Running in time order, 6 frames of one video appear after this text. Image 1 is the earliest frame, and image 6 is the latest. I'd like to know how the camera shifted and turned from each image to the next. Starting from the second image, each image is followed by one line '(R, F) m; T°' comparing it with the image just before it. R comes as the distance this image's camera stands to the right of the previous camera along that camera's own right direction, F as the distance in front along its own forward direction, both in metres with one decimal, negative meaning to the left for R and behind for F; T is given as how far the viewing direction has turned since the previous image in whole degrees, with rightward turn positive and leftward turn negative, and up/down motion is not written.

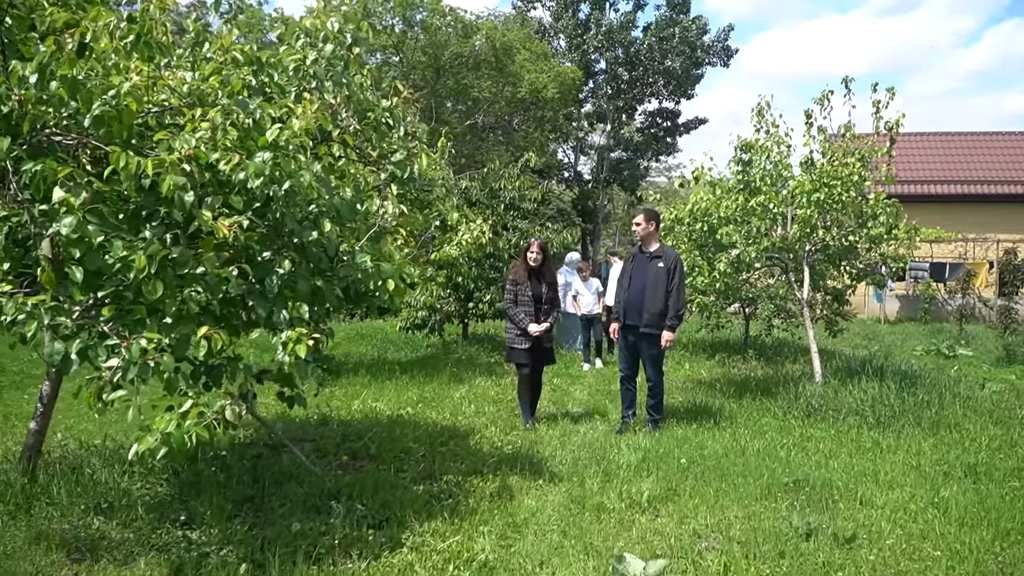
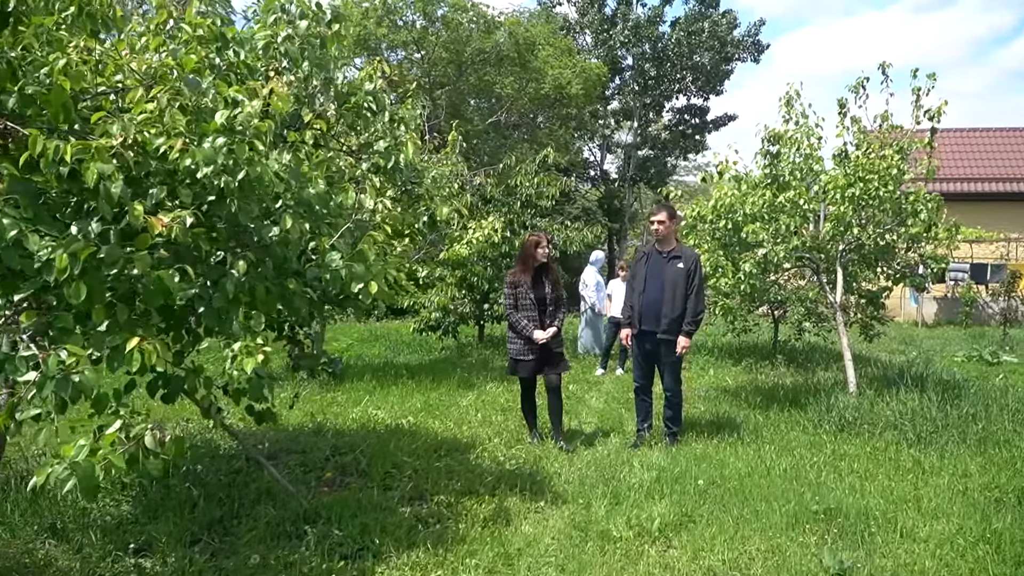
(+0.2, +0.6) m; -2°
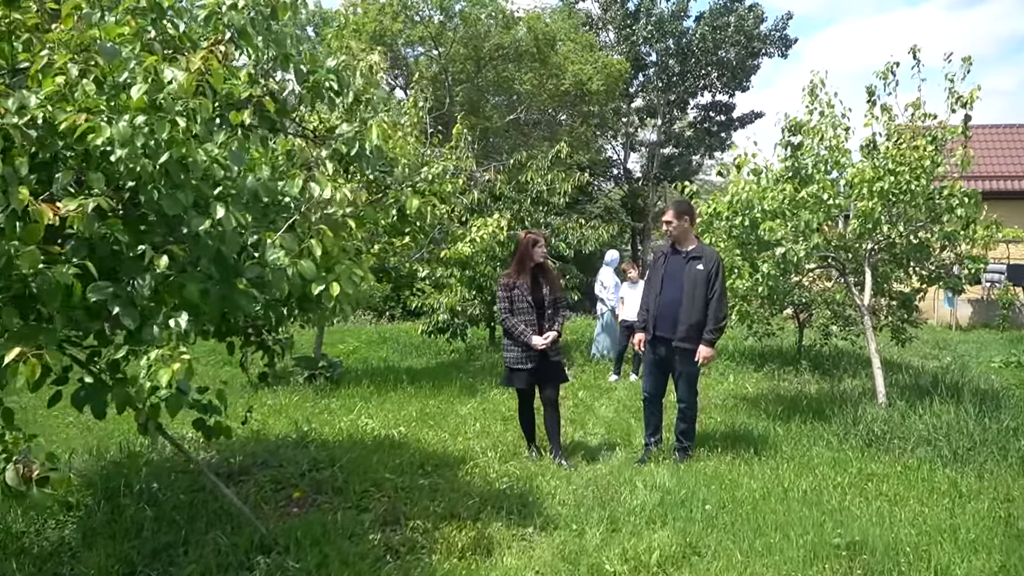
(+0.2, +0.5) m; -2°
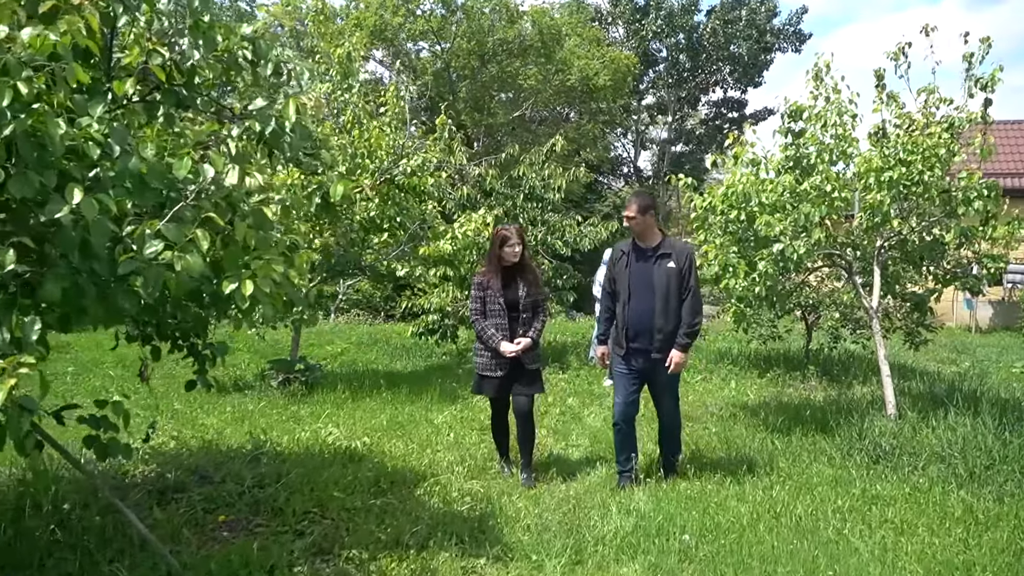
(+0.3, +0.6) m; -1°
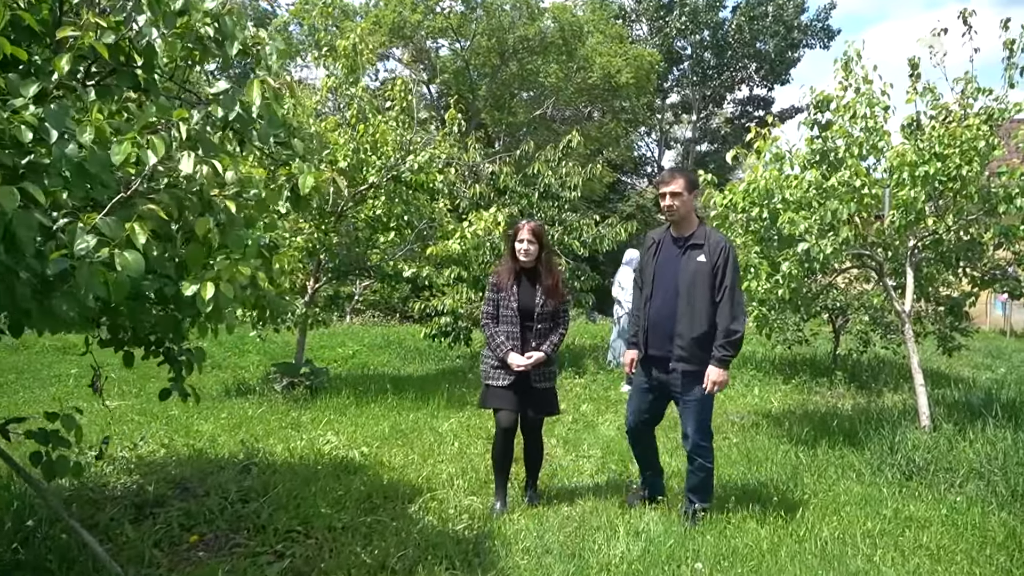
(+0.1, +0.4) m; -2°
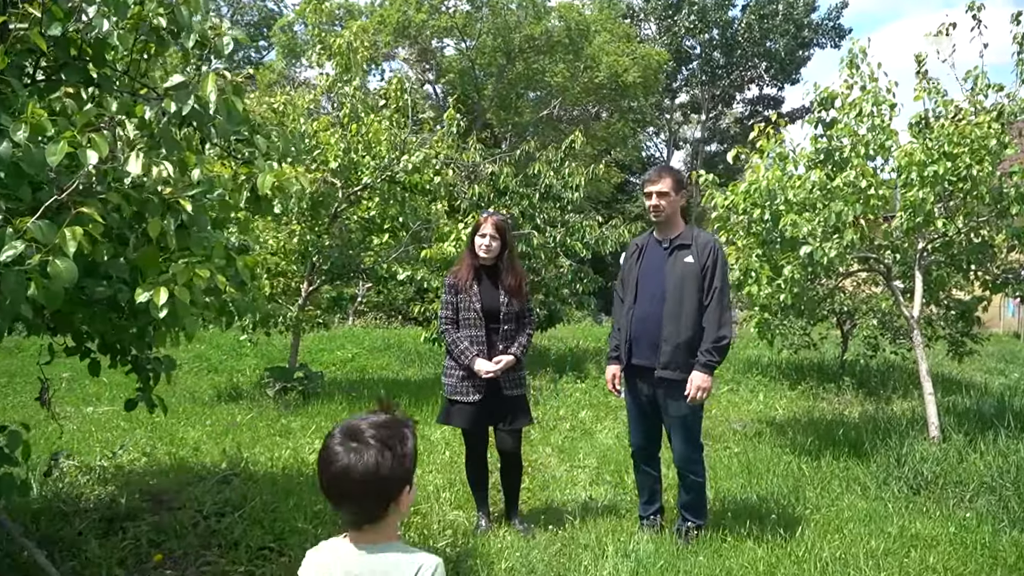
(+0.1, +0.2) m; -1°
